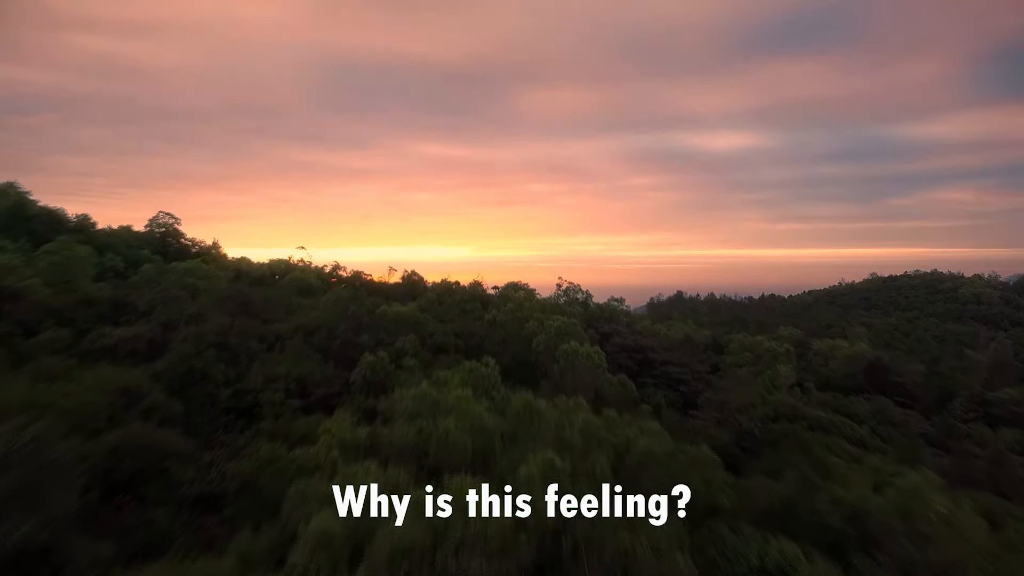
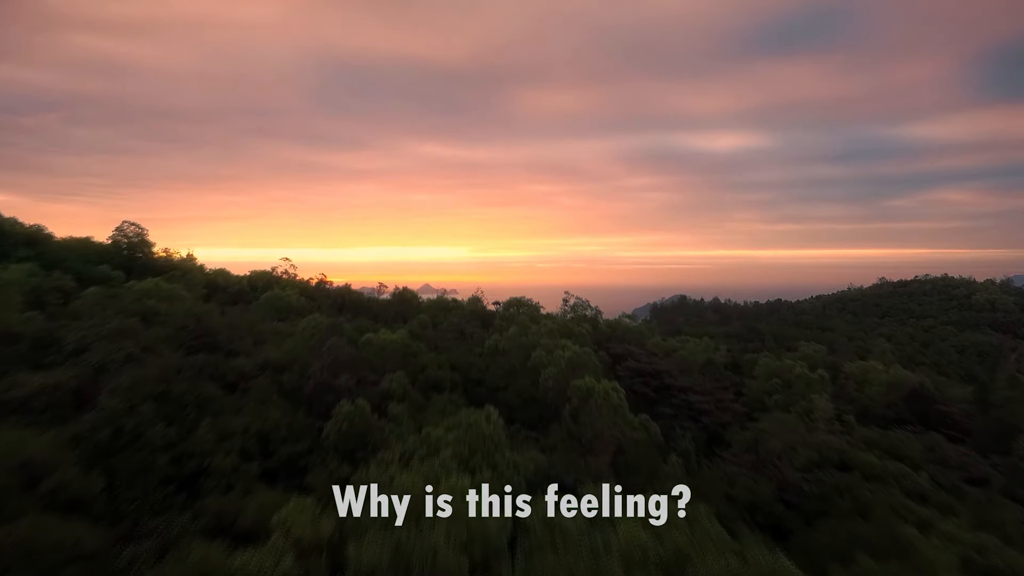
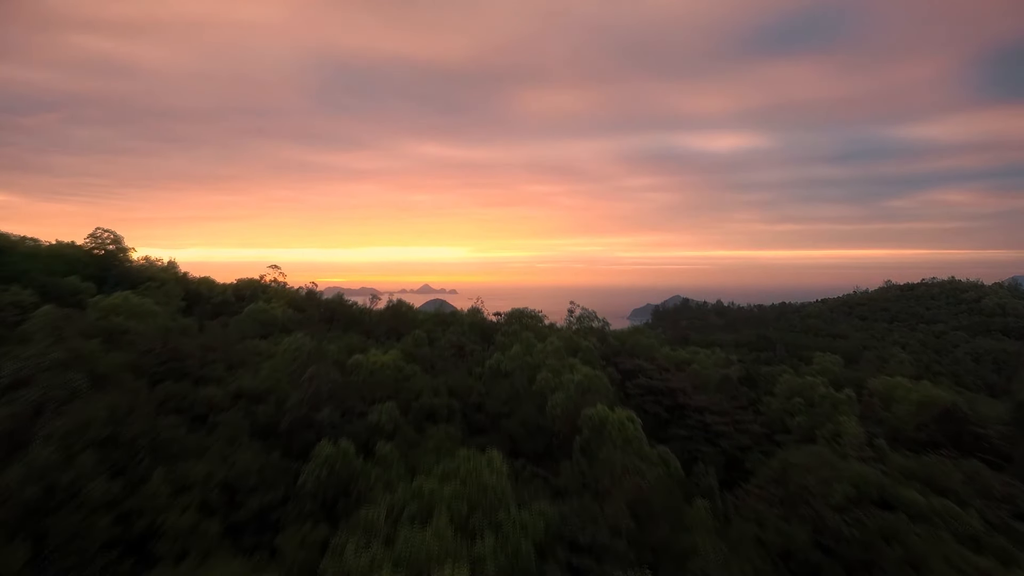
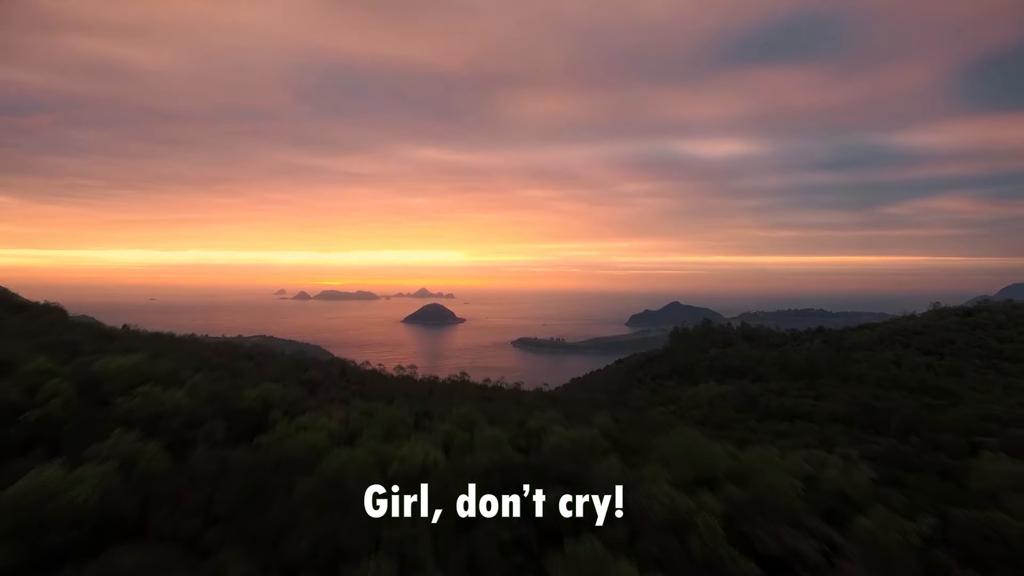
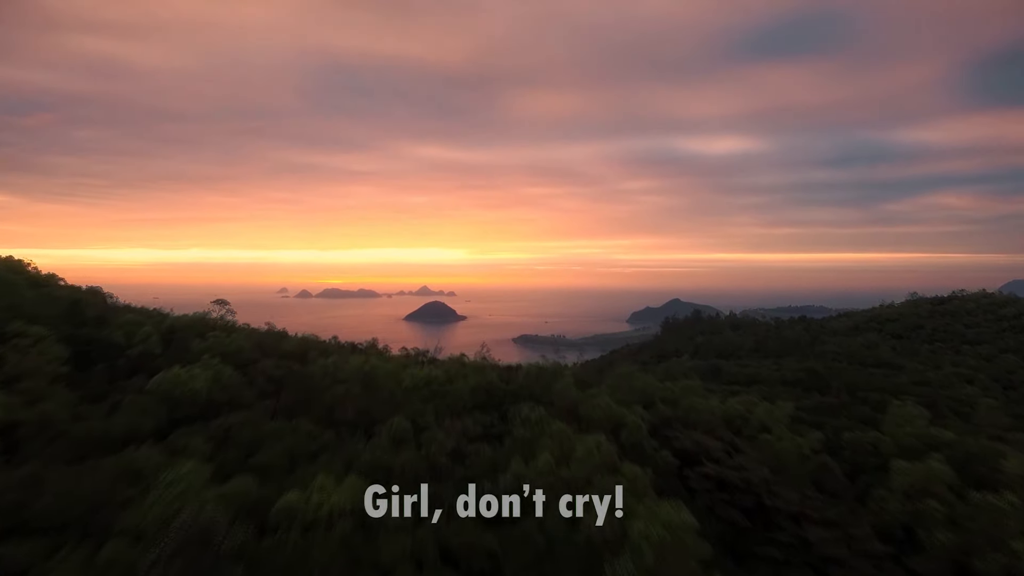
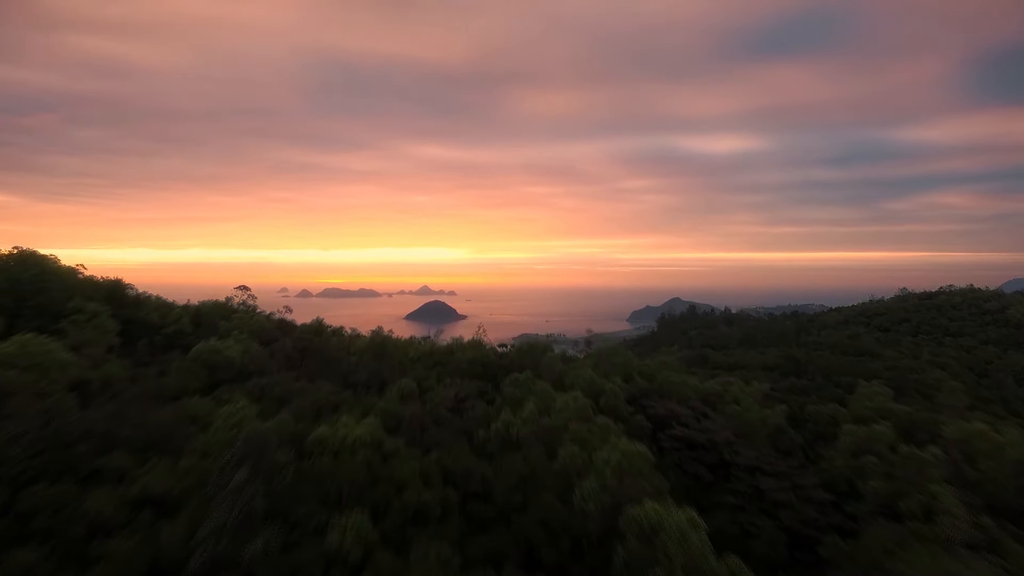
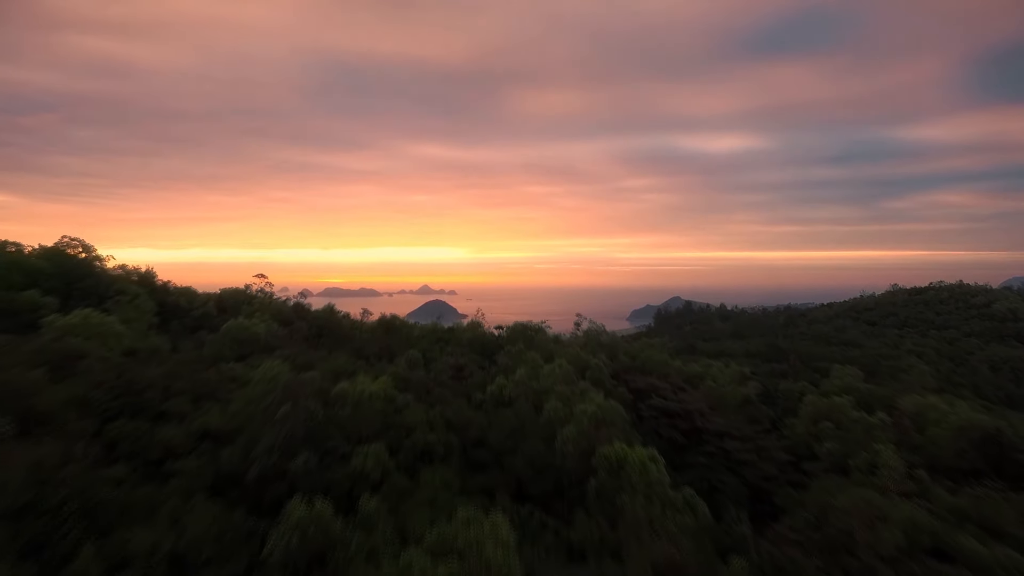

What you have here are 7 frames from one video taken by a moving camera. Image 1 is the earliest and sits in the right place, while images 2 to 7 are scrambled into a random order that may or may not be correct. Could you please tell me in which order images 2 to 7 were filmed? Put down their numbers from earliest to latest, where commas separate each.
2, 3, 7, 6, 5, 4
